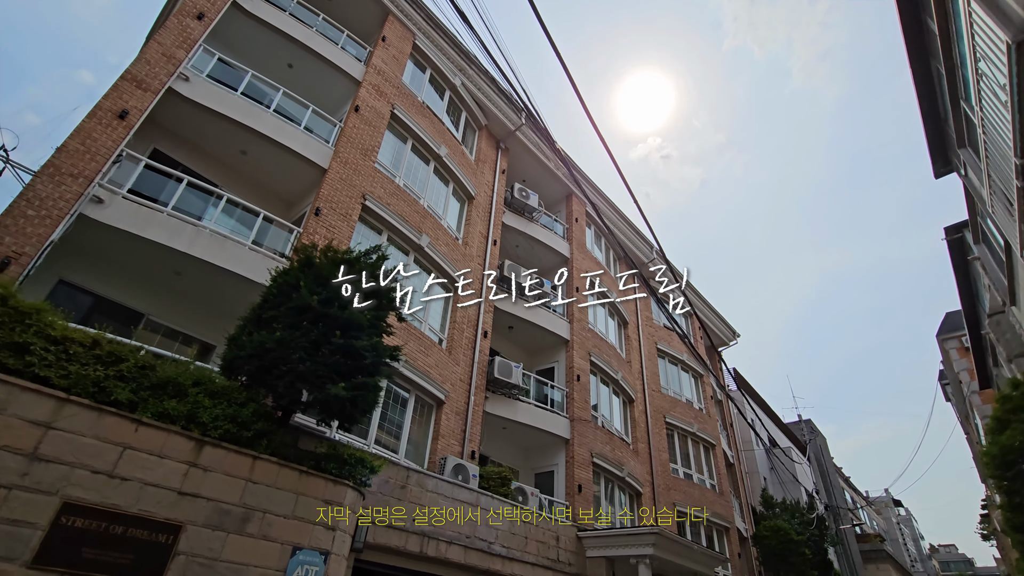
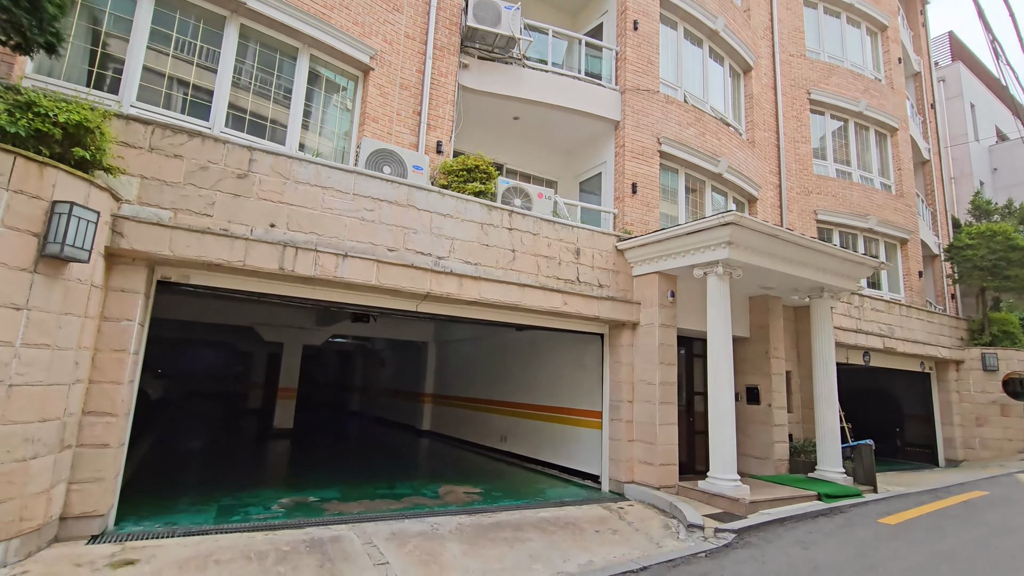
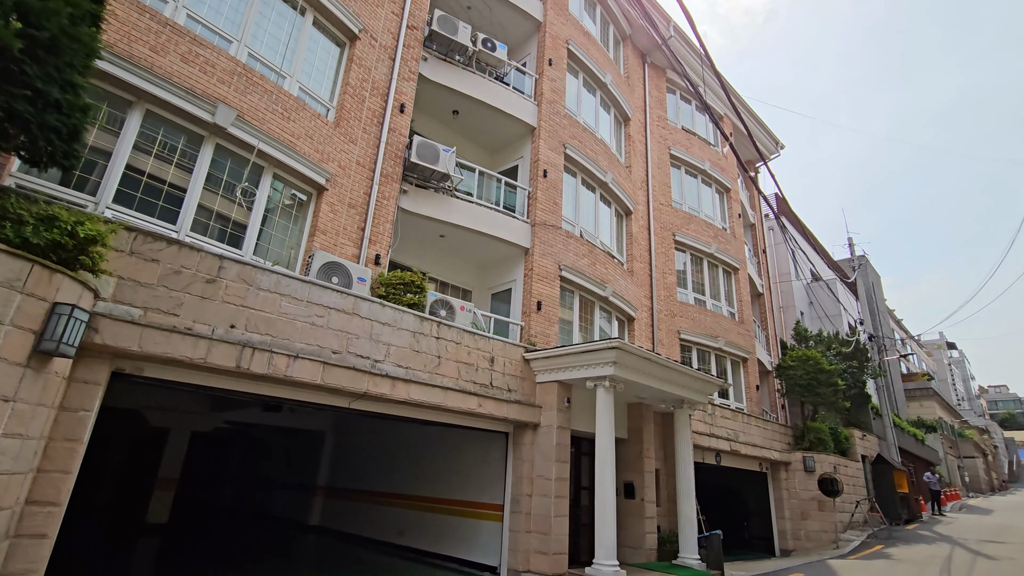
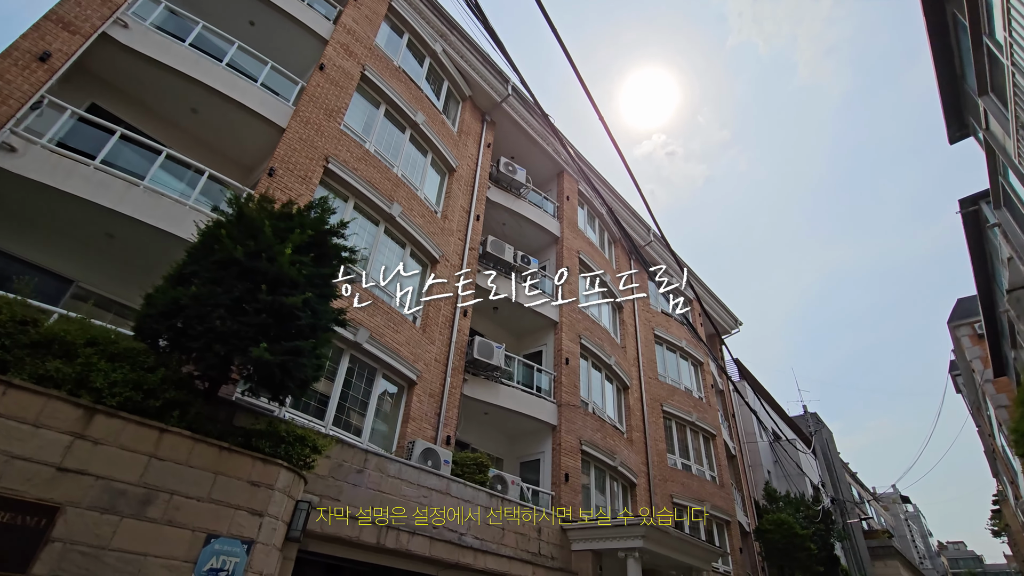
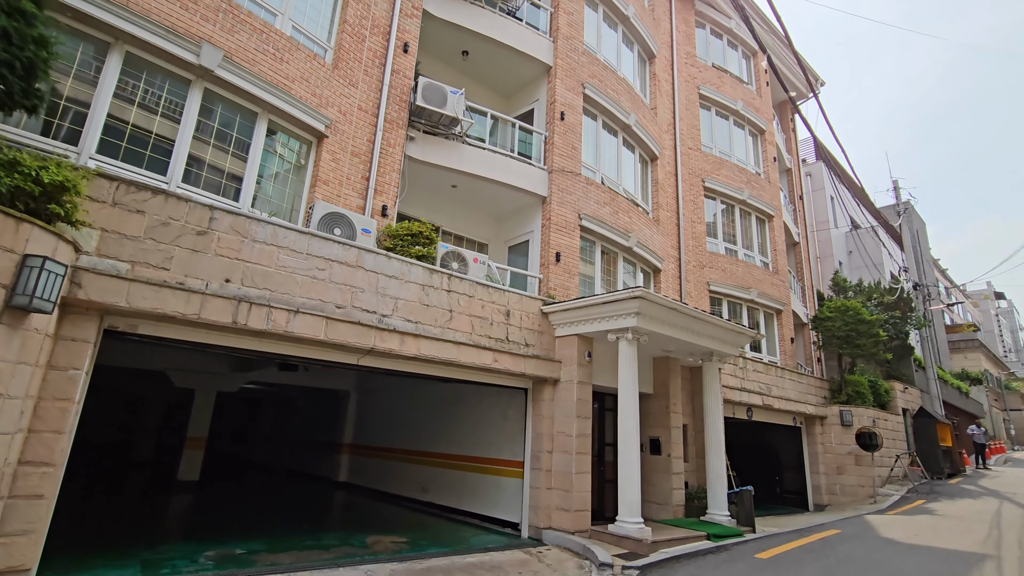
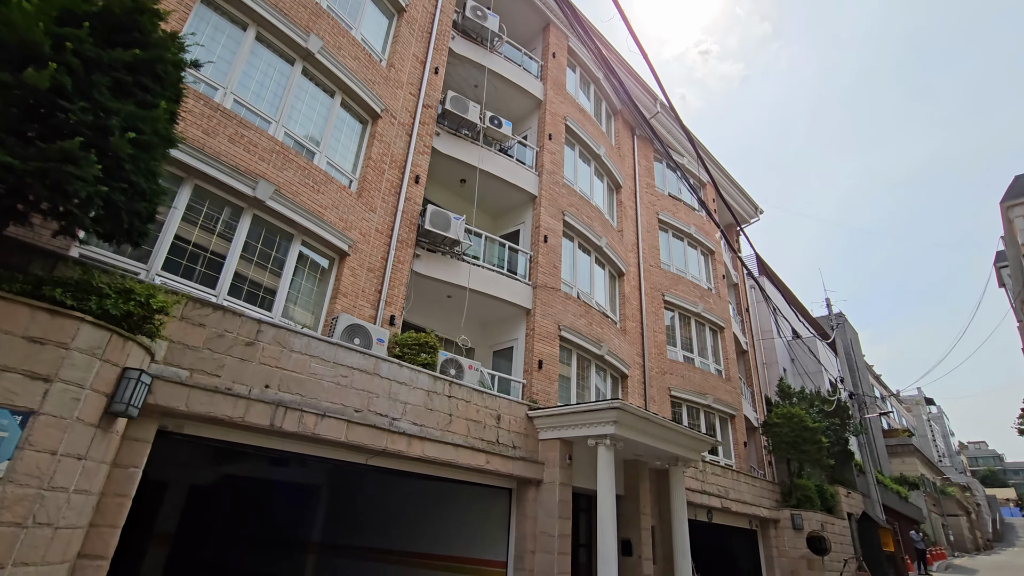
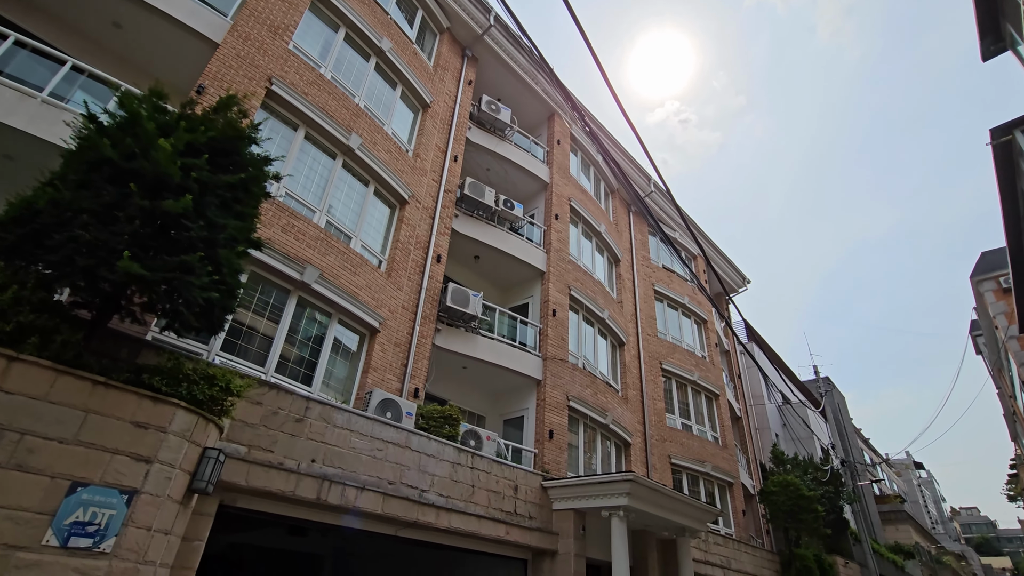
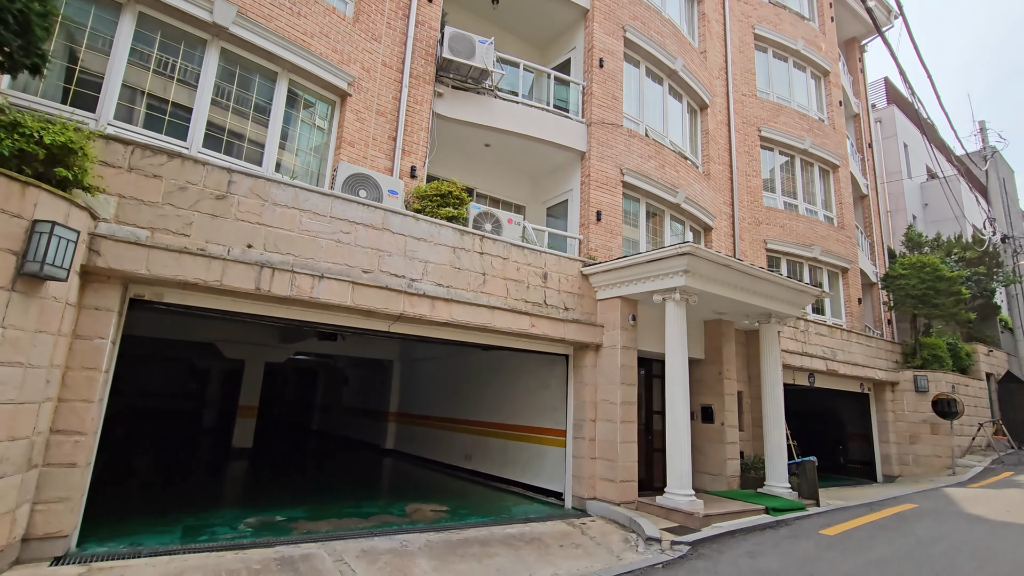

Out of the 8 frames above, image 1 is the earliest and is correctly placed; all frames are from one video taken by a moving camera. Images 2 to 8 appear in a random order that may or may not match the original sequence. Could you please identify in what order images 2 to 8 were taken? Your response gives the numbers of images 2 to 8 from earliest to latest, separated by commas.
4, 7, 6, 3, 5, 8, 2
